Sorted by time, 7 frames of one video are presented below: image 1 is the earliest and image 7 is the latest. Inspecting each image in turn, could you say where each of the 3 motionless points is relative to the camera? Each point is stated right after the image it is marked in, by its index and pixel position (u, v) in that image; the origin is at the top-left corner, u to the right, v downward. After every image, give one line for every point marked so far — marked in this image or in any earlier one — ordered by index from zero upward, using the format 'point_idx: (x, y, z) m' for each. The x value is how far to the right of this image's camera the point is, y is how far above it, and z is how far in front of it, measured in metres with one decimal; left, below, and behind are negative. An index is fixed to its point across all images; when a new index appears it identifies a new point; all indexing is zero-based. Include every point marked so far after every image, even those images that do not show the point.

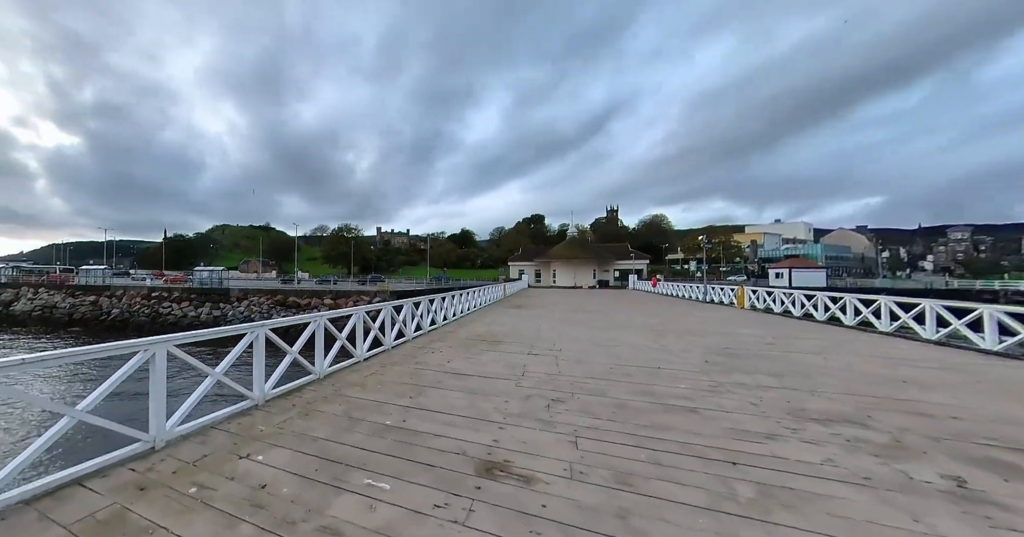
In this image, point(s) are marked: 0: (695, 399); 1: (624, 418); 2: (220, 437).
0: (+2.6, -1.9, +5.4) m
1: (+1.5, -2.0, +5.1) m
2: (-3.9, -2.2, +5.0) m
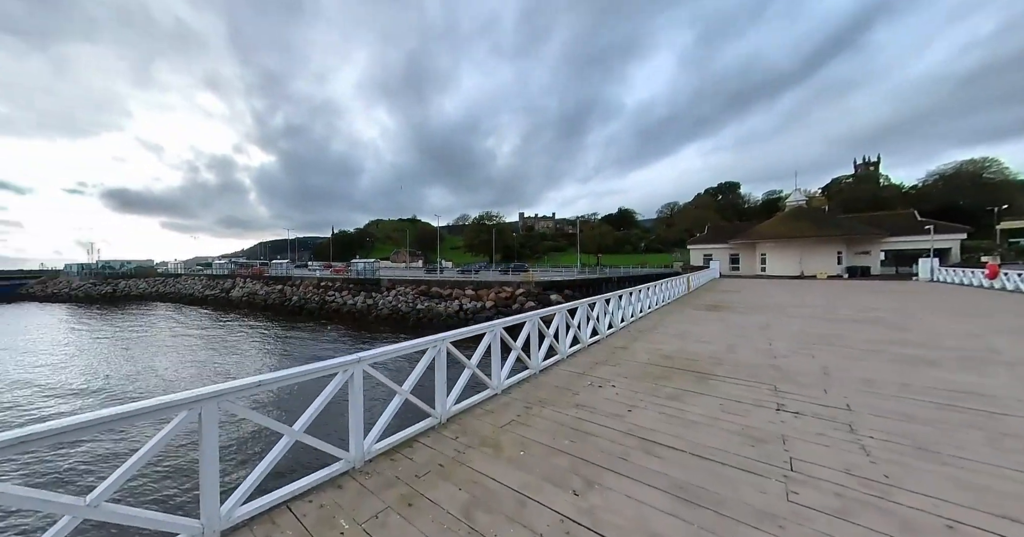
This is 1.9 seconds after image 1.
0: (+4.2, -1.8, +1.3) m
1: (+3.1, -2.0, +1.4) m
2: (-1.9, -2.2, +3.2) m
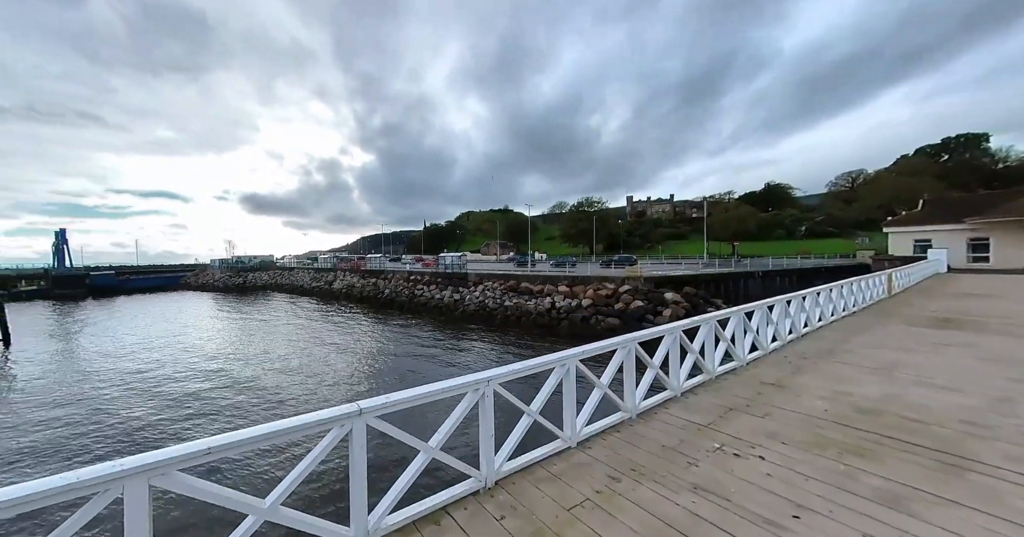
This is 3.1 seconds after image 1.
0: (+3.8, -1.8, -1.5) m
1: (+2.8, -2.0, -1.0) m
2: (-1.6, -2.2, +2.1) m
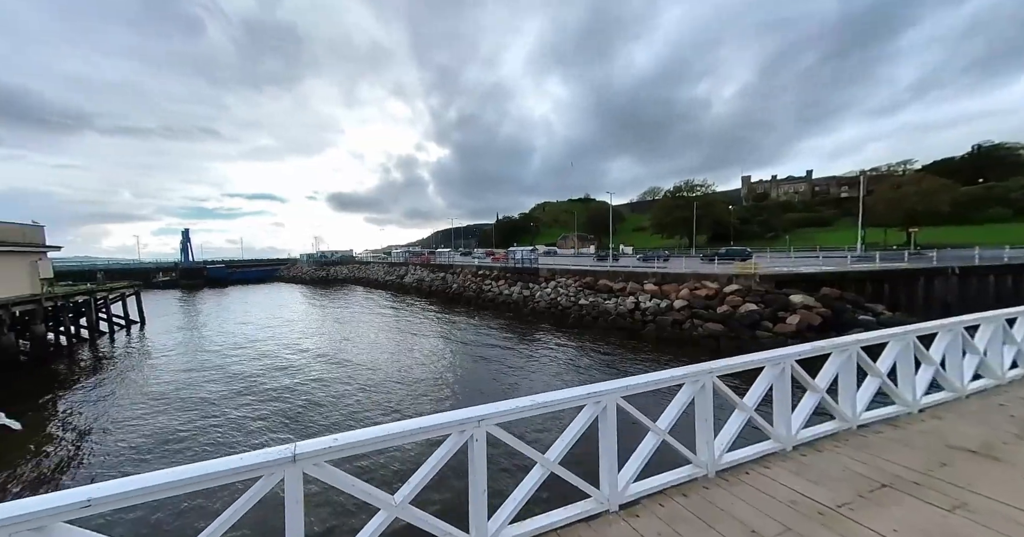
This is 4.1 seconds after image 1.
0: (+3.7, -1.8, -2.8) m
1: (+2.7, -2.0, -2.2) m
2: (-1.1, -2.2, +1.6) m
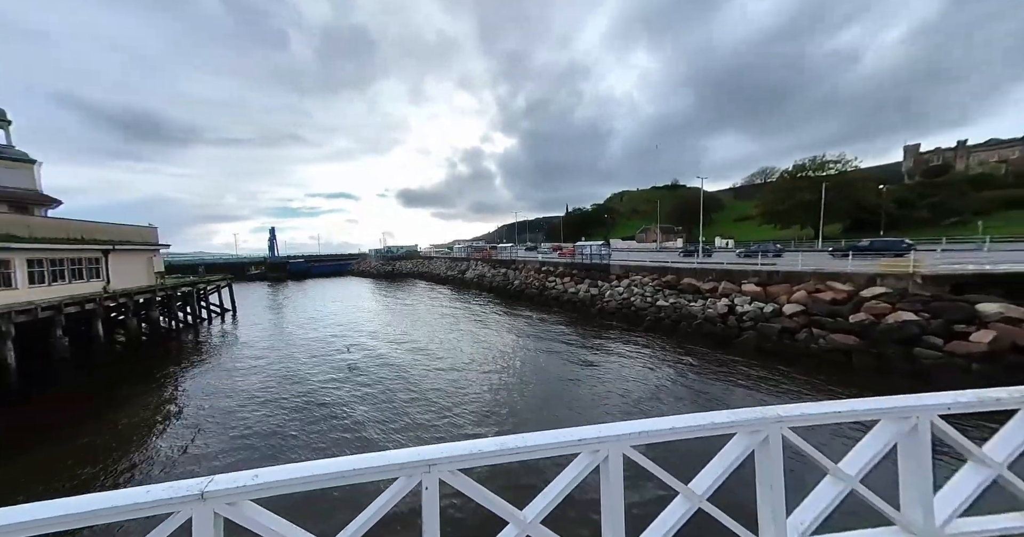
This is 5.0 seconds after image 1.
0: (+3.4, -1.9, -4.1) m
1: (+2.5, -2.0, -3.3) m
2: (-0.7, -2.1, +1.0) m
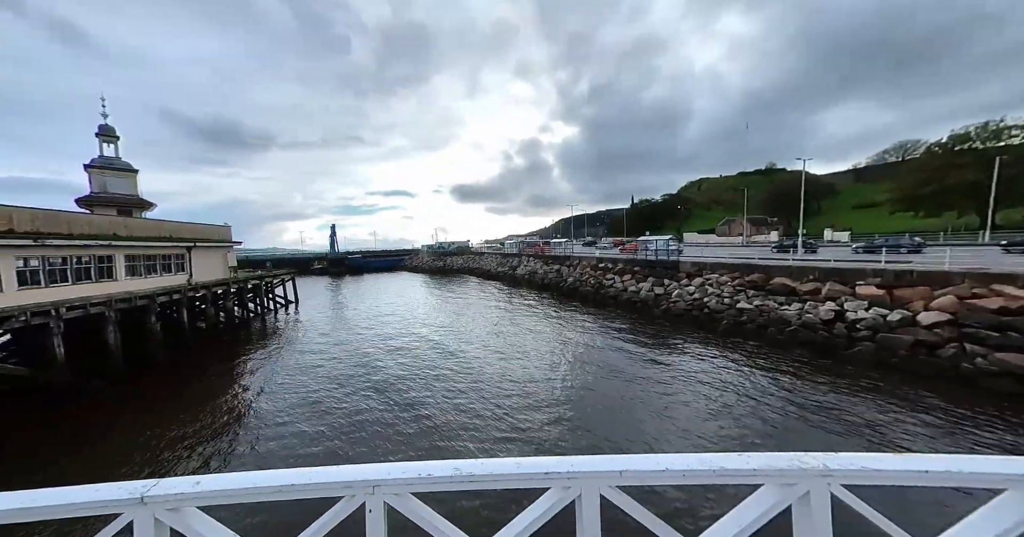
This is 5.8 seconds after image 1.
0: (+3.0, -1.9, -5.1) m
1: (+2.3, -2.1, -4.3) m
2: (-0.3, -2.1, +0.5) m
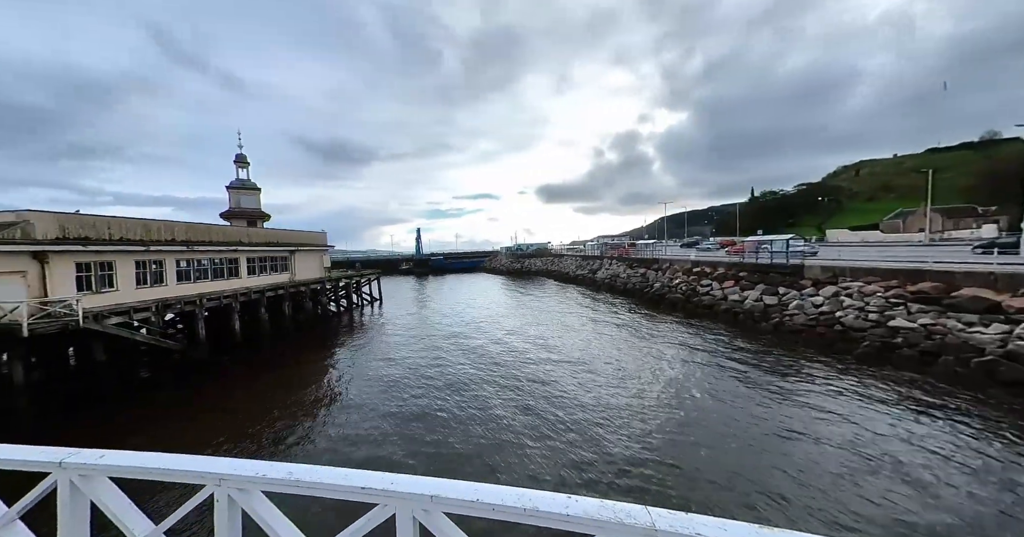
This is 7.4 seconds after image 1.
0: (+2.2, -1.9, -6.4) m
1: (+1.6, -2.1, -5.4) m
2: (0.0, -2.1, -0.3) m
